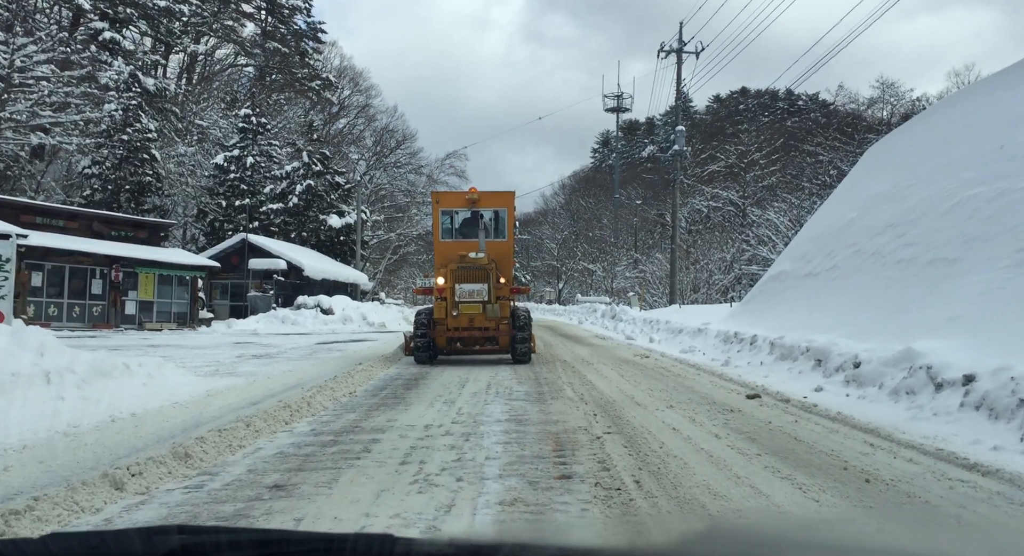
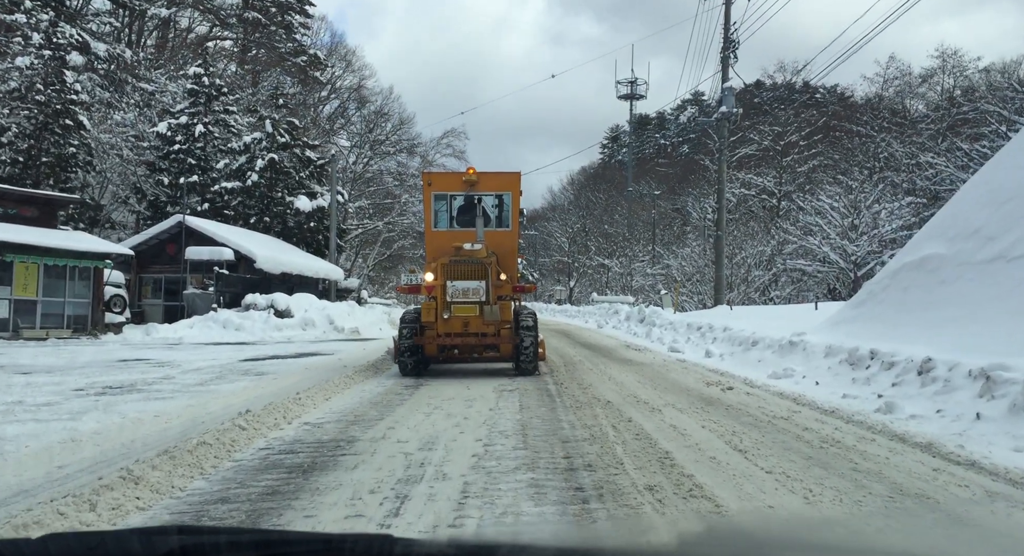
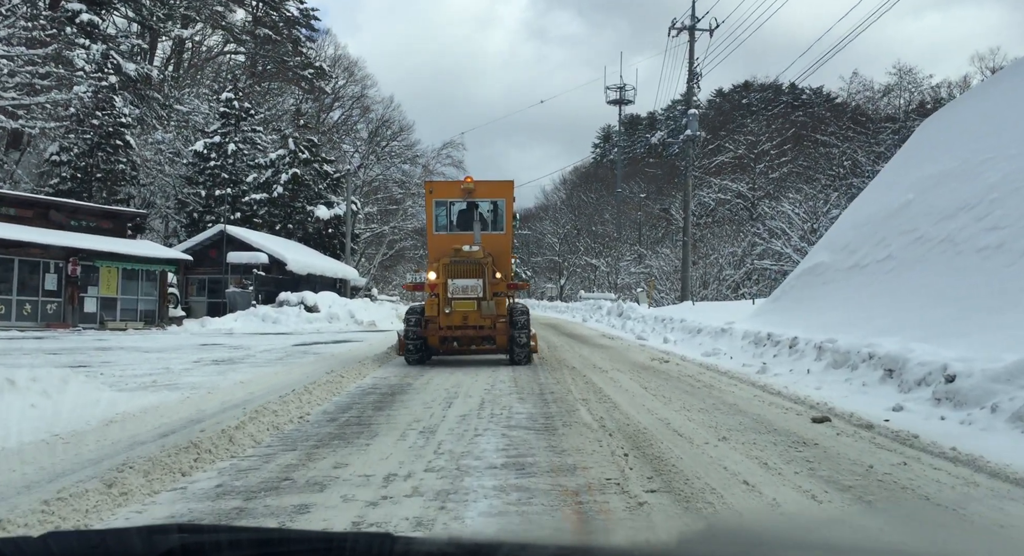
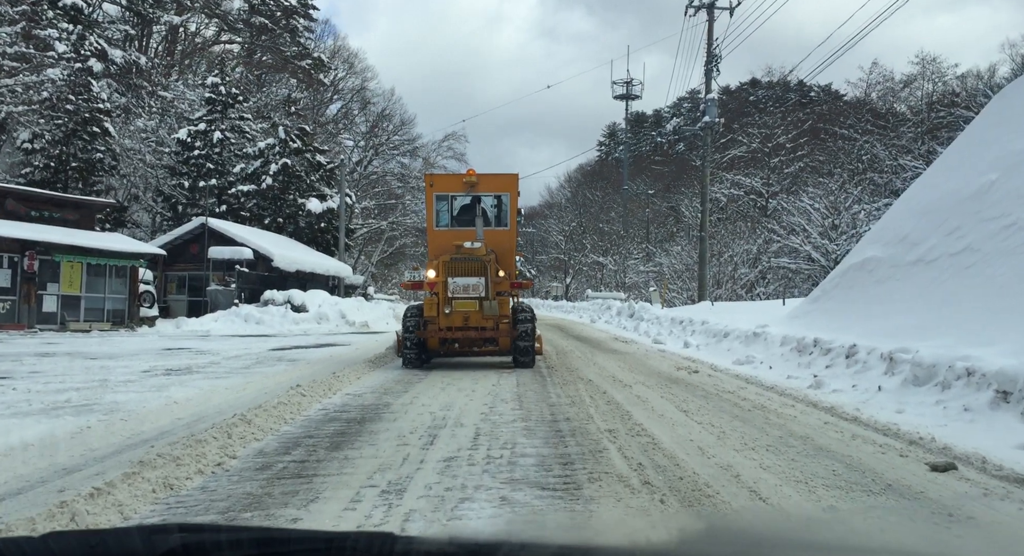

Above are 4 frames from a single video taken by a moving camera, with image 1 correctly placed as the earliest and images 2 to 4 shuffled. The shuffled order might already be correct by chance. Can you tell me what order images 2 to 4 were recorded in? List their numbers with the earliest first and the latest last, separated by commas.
3, 4, 2
